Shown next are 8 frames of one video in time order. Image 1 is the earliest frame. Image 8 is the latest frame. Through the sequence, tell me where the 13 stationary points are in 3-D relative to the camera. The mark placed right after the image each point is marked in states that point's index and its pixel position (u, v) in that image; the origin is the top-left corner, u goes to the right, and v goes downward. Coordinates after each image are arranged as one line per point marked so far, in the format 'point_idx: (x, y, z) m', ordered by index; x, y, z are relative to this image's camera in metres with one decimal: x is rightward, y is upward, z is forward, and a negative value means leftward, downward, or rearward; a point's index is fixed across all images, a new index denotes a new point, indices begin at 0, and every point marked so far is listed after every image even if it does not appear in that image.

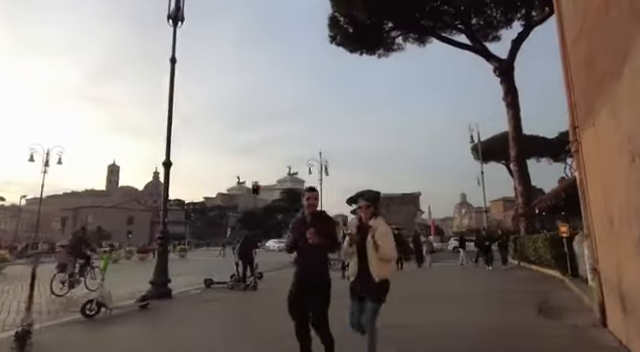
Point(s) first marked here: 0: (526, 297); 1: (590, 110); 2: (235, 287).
0: (+4.4, -2.6, +8.7) m
1: (+3.4, +0.8, +5.1) m
2: (-2.3, -3.1, +11.1) m
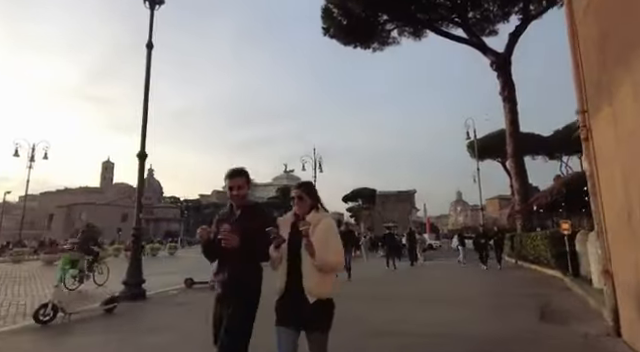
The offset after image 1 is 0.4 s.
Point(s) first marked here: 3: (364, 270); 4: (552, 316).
0: (+4.1, -2.5, +8.1) m
1: (+3.2, +1.0, +4.5) m
2: (-2.7, -3.0, +10.4) m
3: (+1.9, -4.4, +18.9) m
4: (+3.5, -2.1, +6.1) m
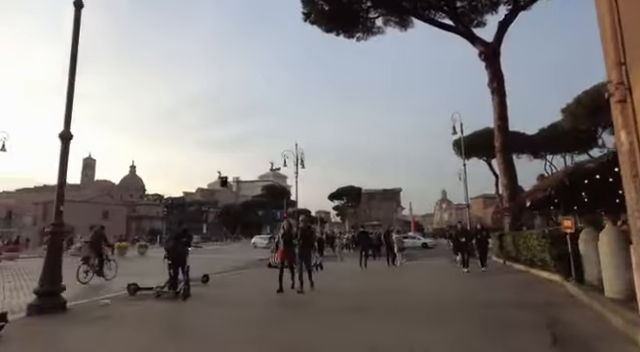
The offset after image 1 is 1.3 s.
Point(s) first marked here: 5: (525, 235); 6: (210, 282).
0: (+3.4, -2.3, +6.8) m
1: (+2.6, +1.2, +3.1) m
2: (-3.5, -2.7, +8.8) m
3: (+0.8, -4.2, +17.5) m
4: (+2.9, -1.9, +4.7) m
5: (+6.2, -1.8, +12.2) m
6: (-3.4, -3.2, +12.3) m
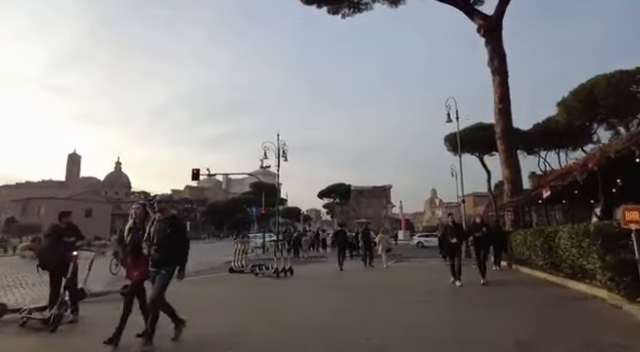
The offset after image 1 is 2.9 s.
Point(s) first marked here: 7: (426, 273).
0: (+2.6, -1.8, +4.0) m
1: (+1.9, +1.6, +0.2) m
2: (-4.3, -2.2, +5.9) m
3: (-0.3, -3.7, +14.6) m
4: (+2.1, -1.5, +1.9) m
5: (+5.3, -1.3, +9.4) m
6: (-4.3, -2.7, +9.3) m
7: (+4.8, -4.3, +18.0) m
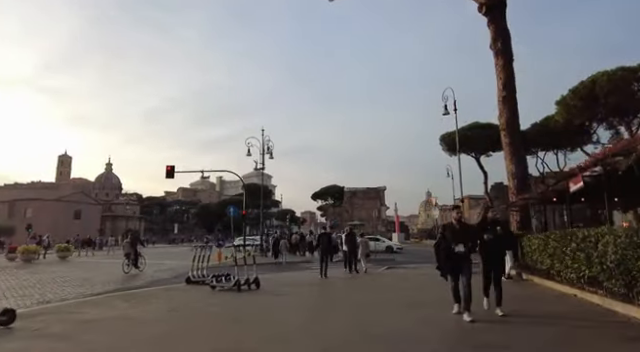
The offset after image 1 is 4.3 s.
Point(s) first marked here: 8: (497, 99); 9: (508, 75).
0: (+2.0, -1.5, +1.5) m
1: (+1.3, +1.9, -2.1) m
2: (-5.0, -1.9, +3.4) m
3: (-1.0, -3.4, +12.2) m
4: (+1.5, -1.1, -0.5) m
5: (+4.6, -1.1, +7.0) m
6: (-5.0, -2.5, +6.8) m
7: (+3.9, -4.1, +15.6) m
8: (+8.2, +3.6, +18.7) m
9: (+8.6, +4.6, +18.4) m
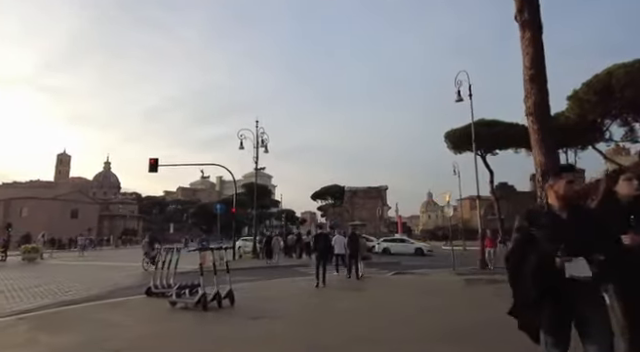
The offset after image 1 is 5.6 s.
0: (+1.8, -1.2, -1.0) m
1: (+1.2, +2.3, -4.7) m
2: (-5.1, -1.5, +0.8) m
3: (-1.2, -3.1, +9.6) m
4: (+1.4, -0.8, -3.1) m
5: (+4.4, -0.7, +4.5) m
6: (-5.1, -2.1, +4.2) m
7: (+3.8, -3.8, +13.0) m
8: (+8.1, +3.9, +16.1) m
9: (+8.5, +4.9, +15.8) m
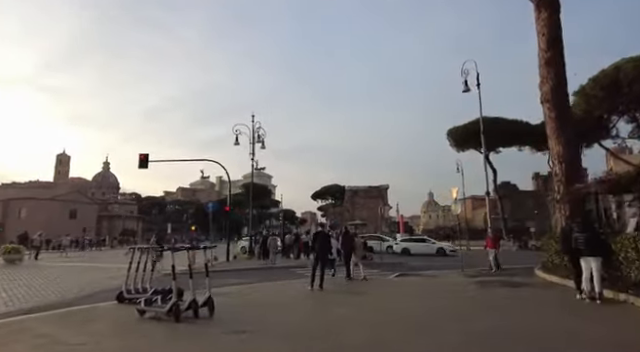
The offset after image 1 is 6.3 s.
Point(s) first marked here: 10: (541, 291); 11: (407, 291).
0: (+1.7, -0.9, -2.3) m
1: (+1.1, +2.6, -6.0) m
2: (-5.2, -1.3, -0.5) m
3: (-1.3, -2.8, +8.3) m
4: (+1.3, -0.5, -4.4) m
5: (+4.3, -0.4, +3.2) m
6: (-5.2, -1.8, +2.9) m
7: (+3.7, -3.5, +11.7) m
8: (+8.0, +4.1, +14.8) m
9: (+8.4, +5.2, +14.5) m
10: (+6.1, -3.2, +11.2) m
11: (+2.8, -3.7, +12.9) m
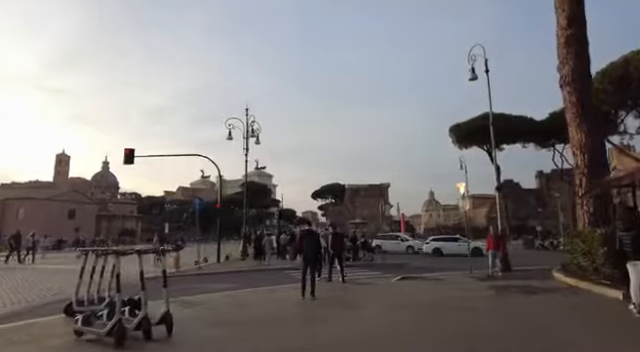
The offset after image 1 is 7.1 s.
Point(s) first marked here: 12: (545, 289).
0: (+1.5, -0.7, -3.8) m
1: (+0.8, +2.8, -7.5) m
2: (-5.4, -1.1, -2.0) m
3: (-1.5, -2.6, +6.8) m
4: (+1.0, -0.3, -5.9) m
5: (+4.1, -0.2, +1.7) m
6: (-5.4, -1.6, +1.5) m
7: (+3.5, -3.3, +10.2) m
8: (+7.8, +4.4, +13.3) m
9: (+8.2, +5.4, +12.9) m
10: (+6.0, -3.0, +9.7) m
11: (+2.6, -3.4, +11.4) m
12: (+6.2, -3.1, +11.1) m
